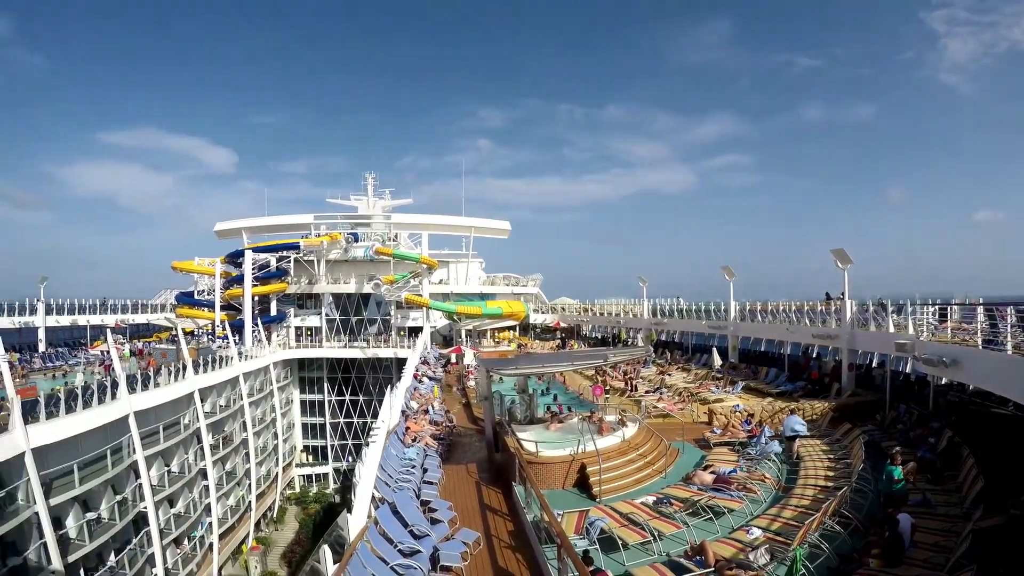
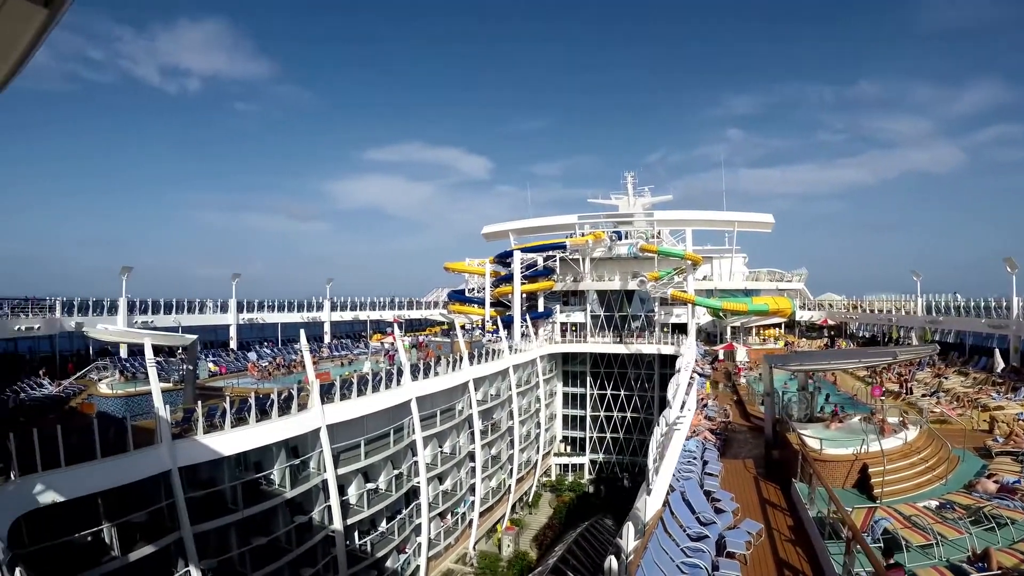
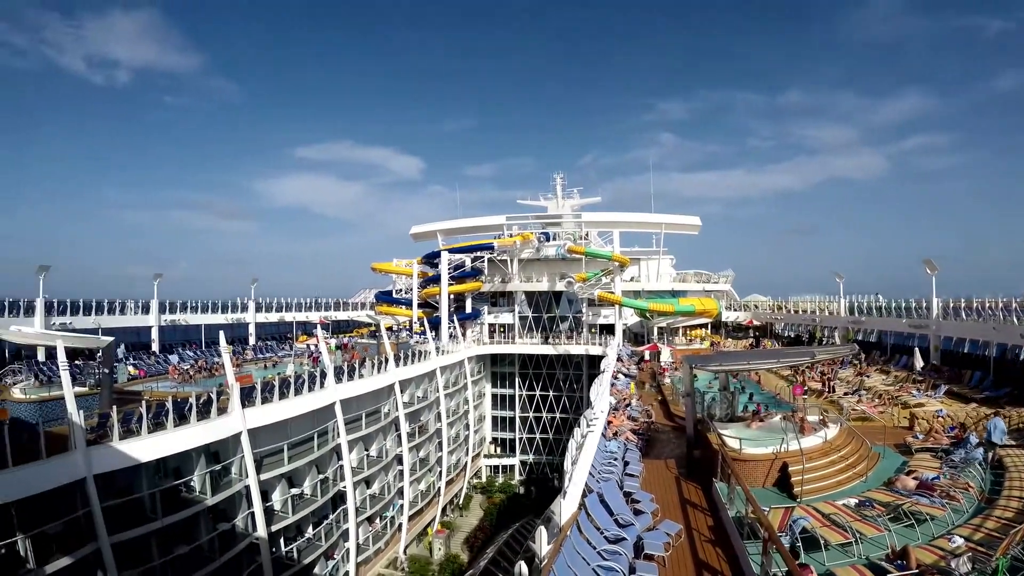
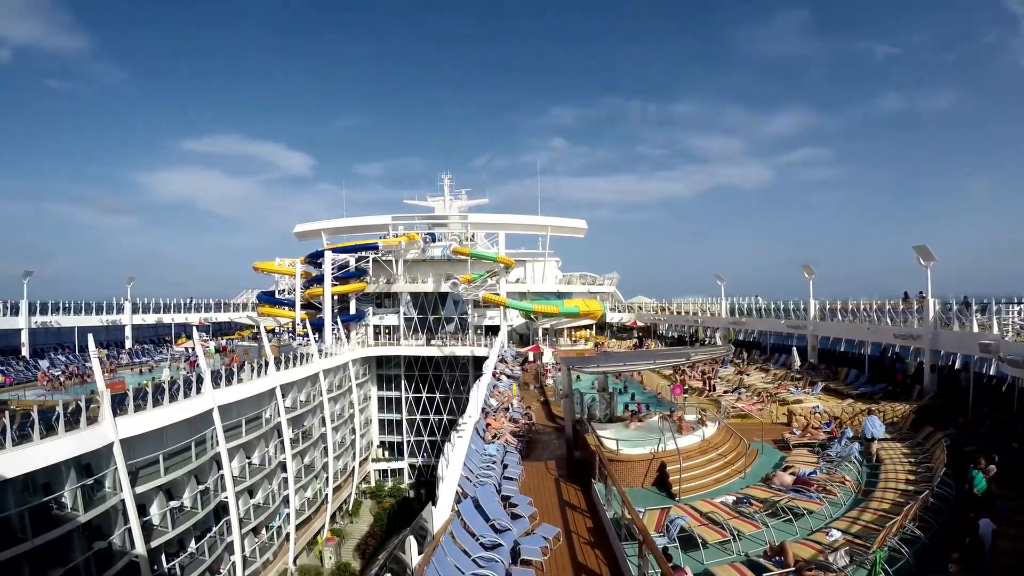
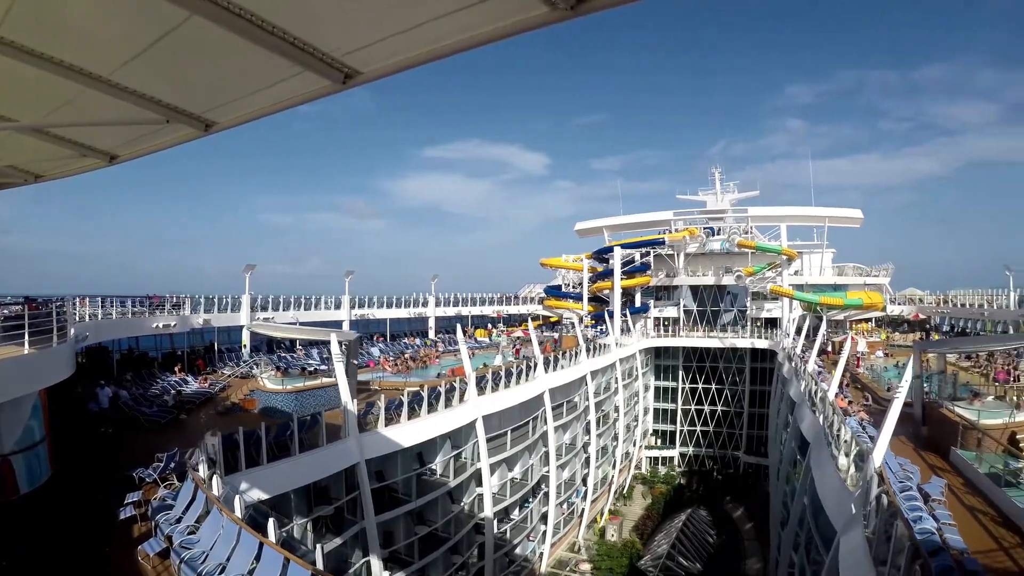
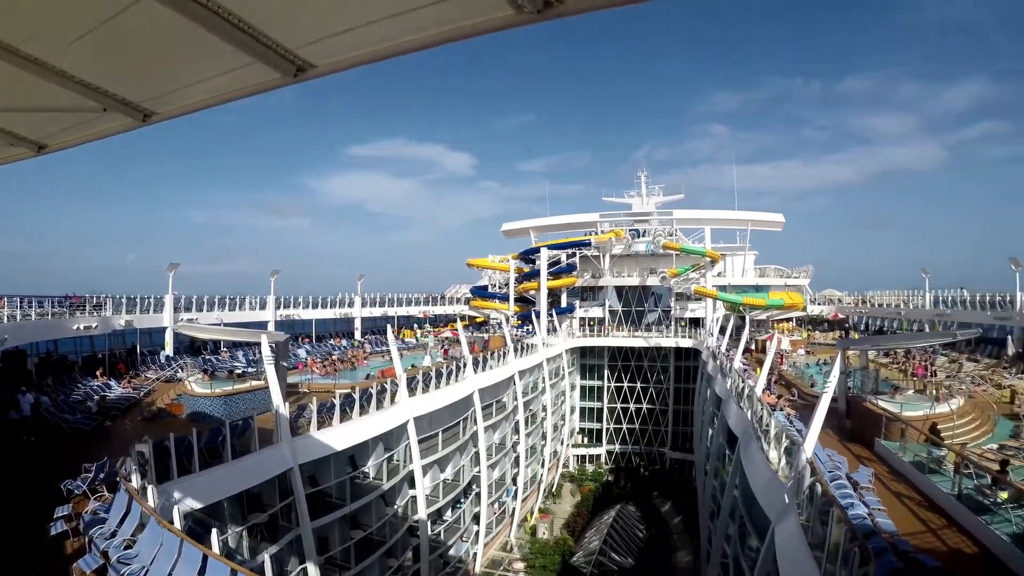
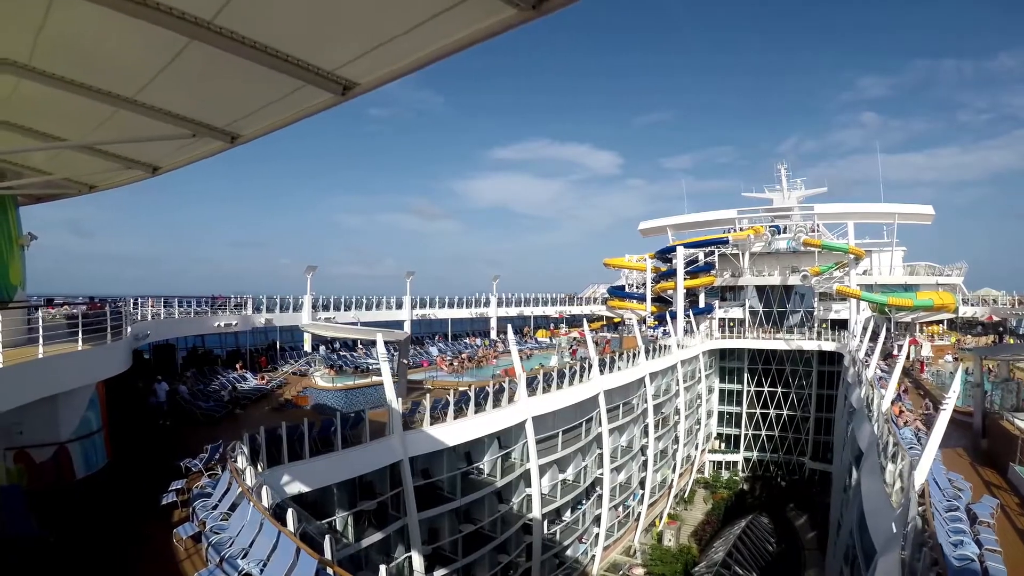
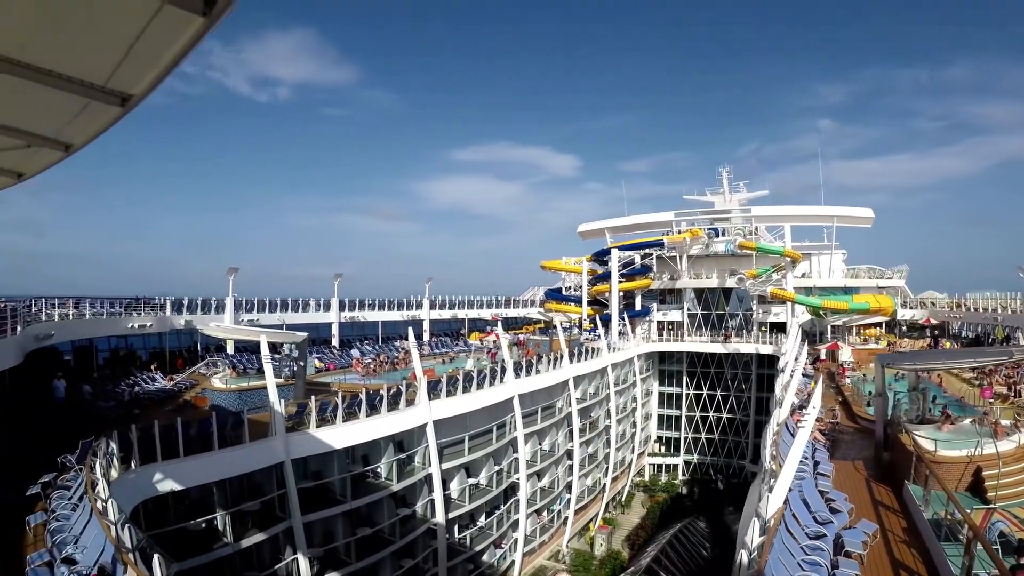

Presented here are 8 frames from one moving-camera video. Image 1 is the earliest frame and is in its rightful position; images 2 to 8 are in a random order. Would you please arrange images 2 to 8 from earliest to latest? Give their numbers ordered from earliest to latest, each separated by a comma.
4, 3, 2, 8, 7, 5, 6
